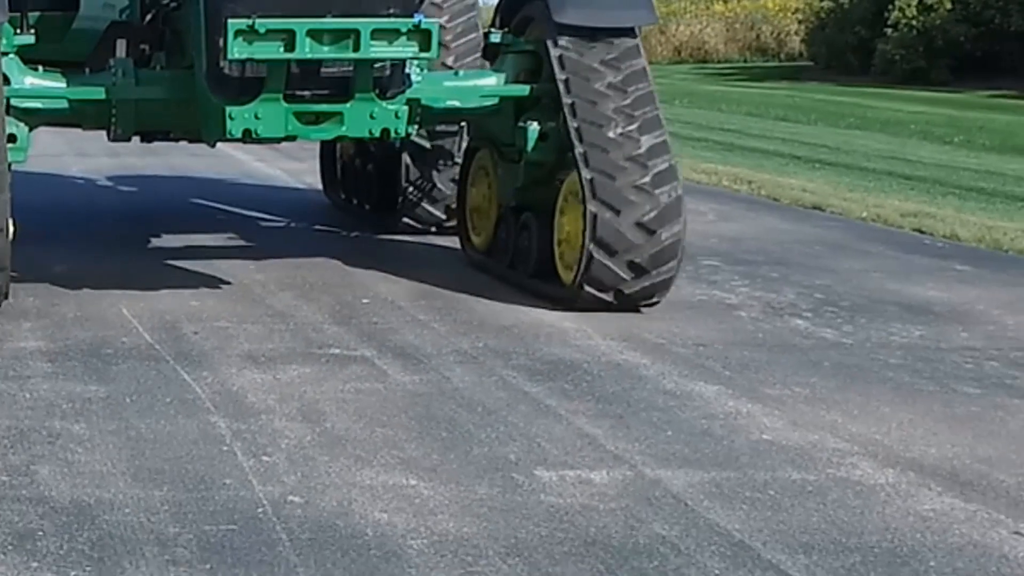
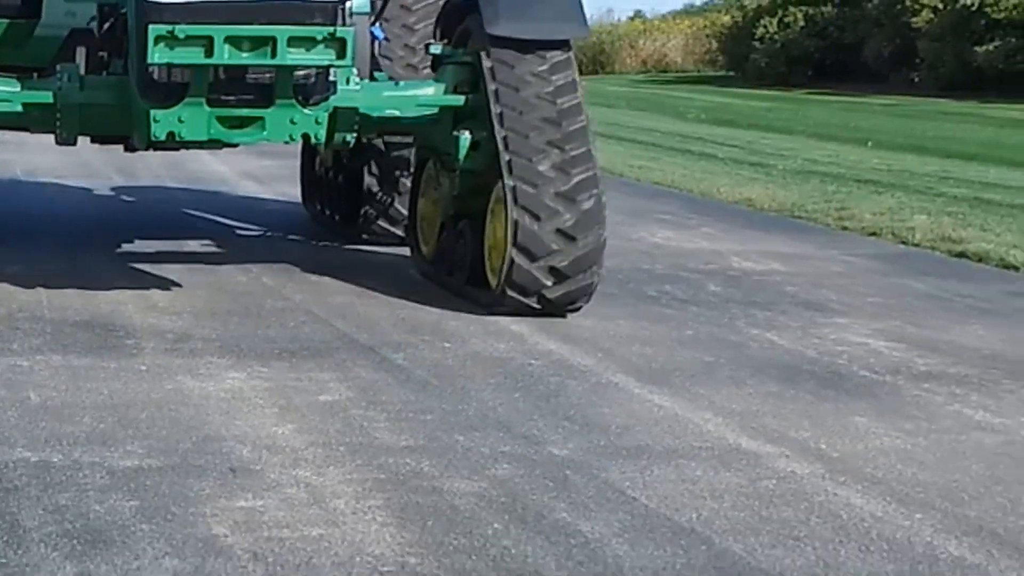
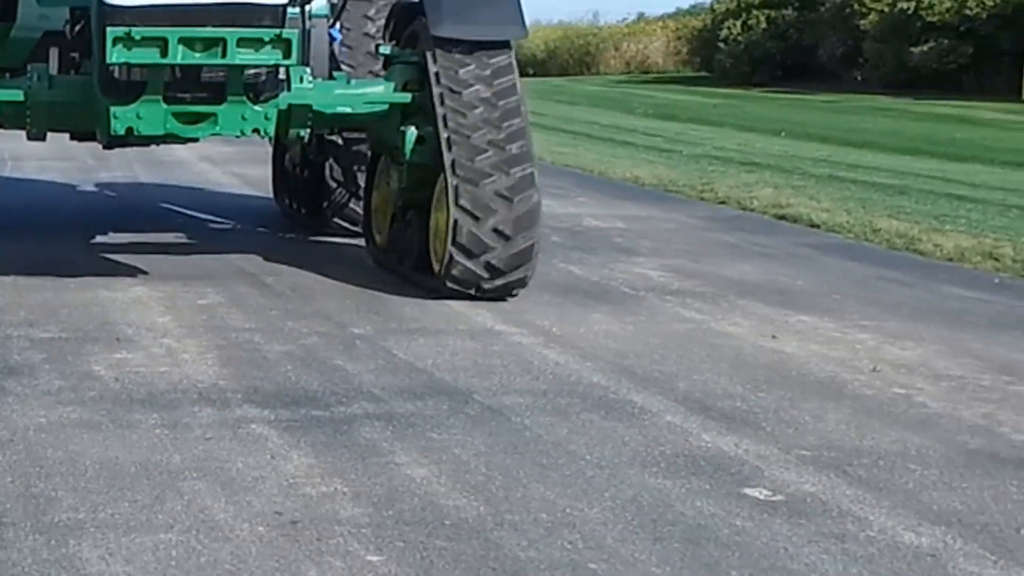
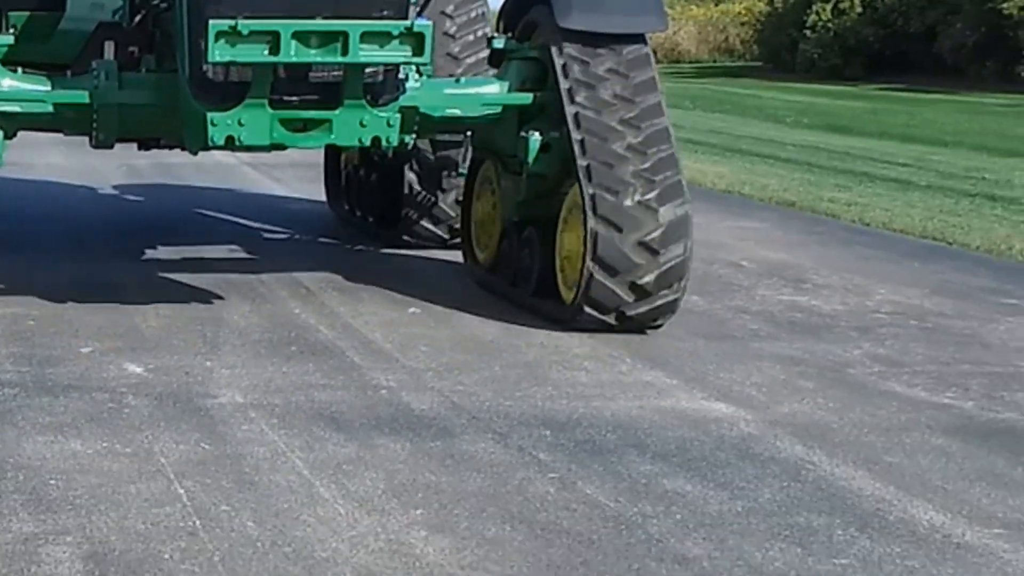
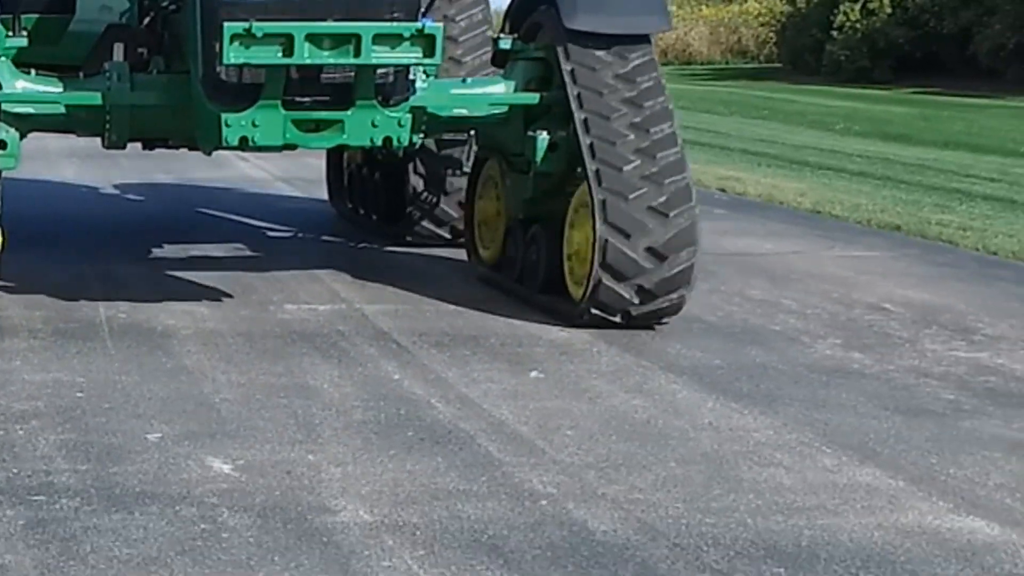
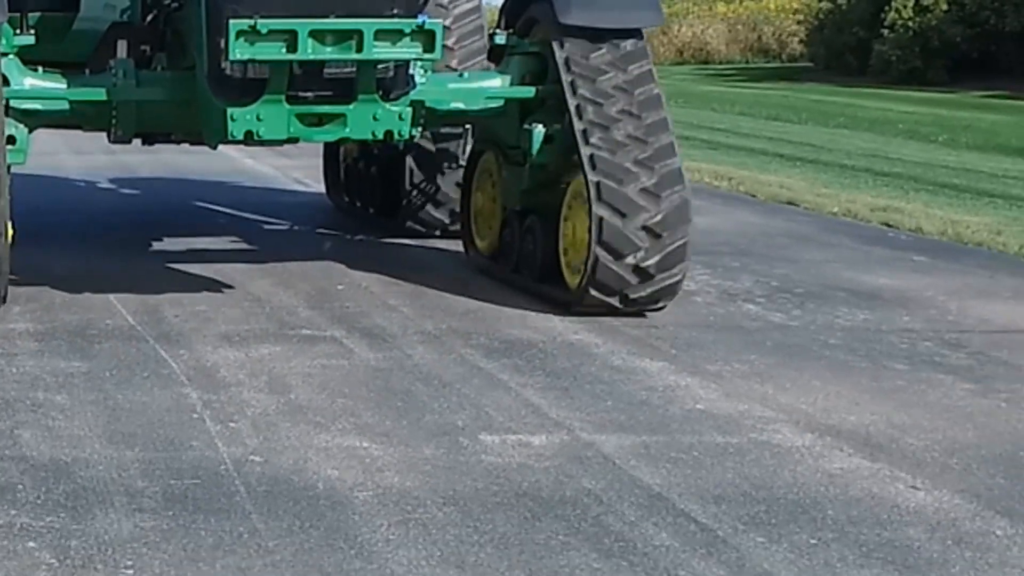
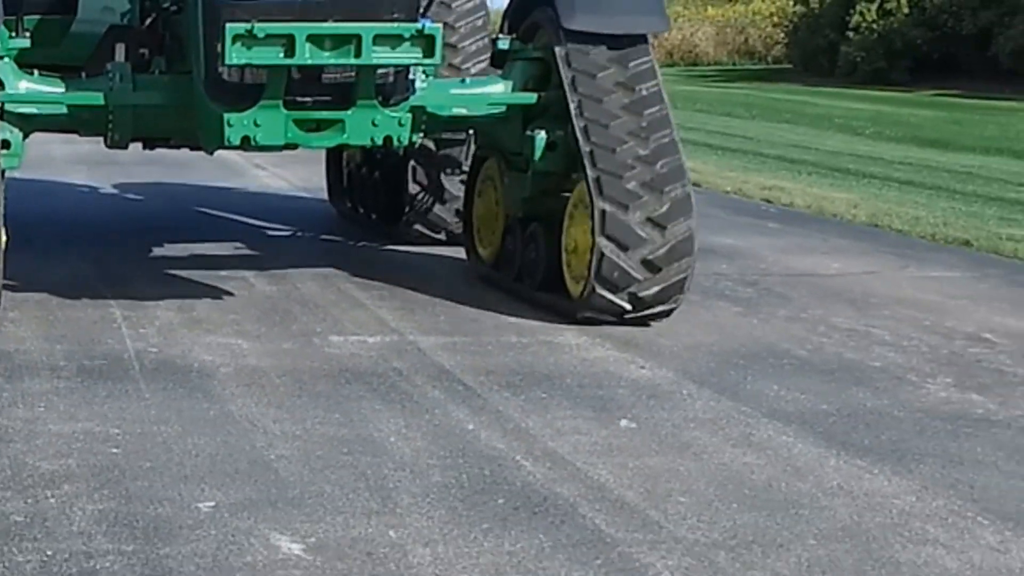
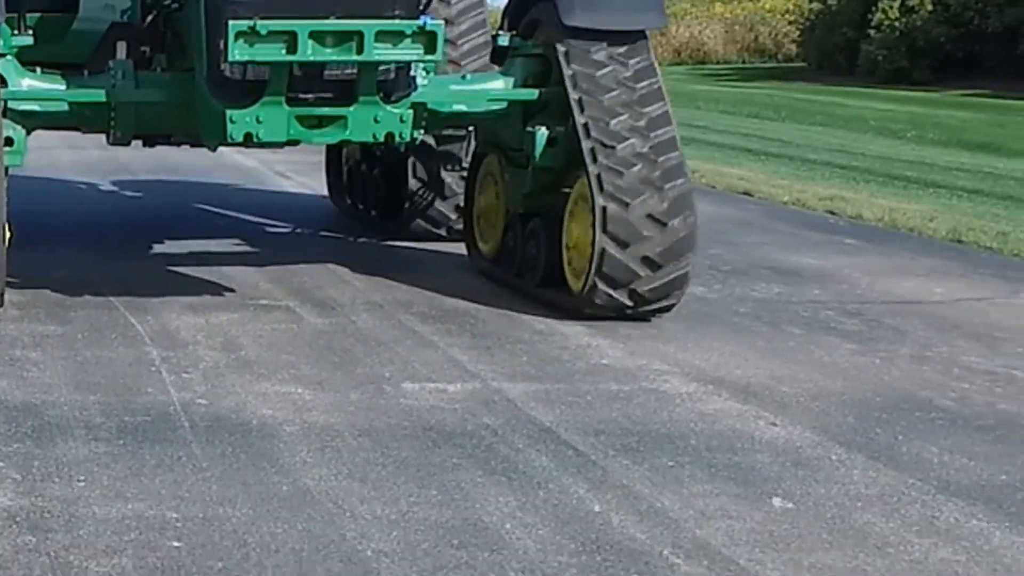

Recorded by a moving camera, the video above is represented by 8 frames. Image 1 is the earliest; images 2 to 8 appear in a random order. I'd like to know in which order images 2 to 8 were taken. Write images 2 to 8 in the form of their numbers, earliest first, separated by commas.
6, 8, 7, 5, 4, 2, 3
